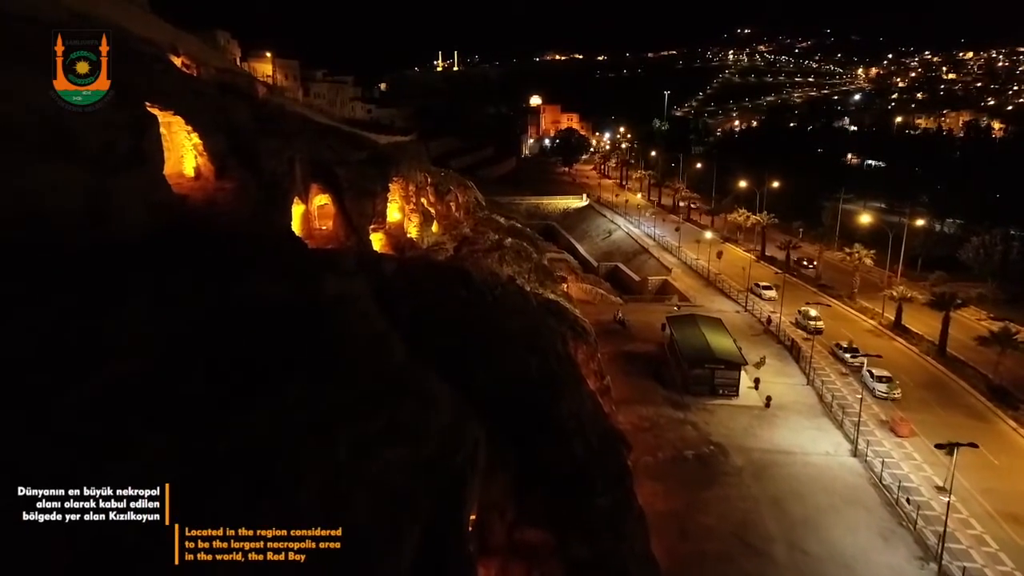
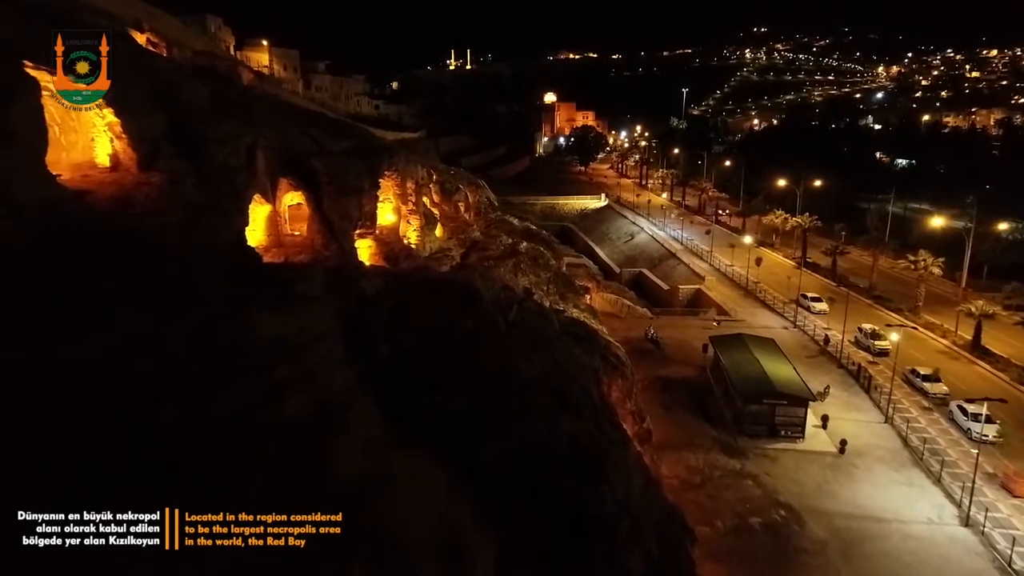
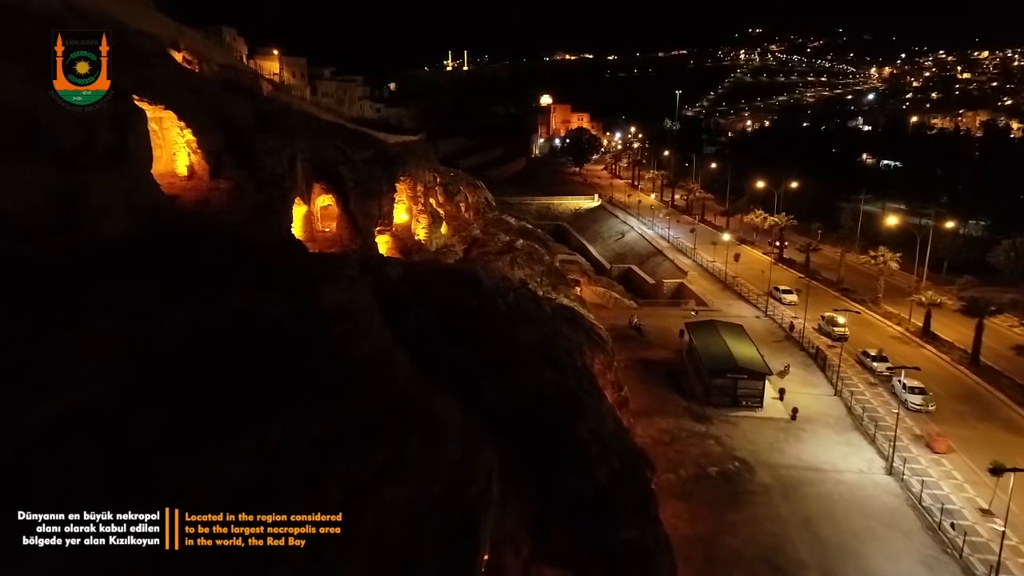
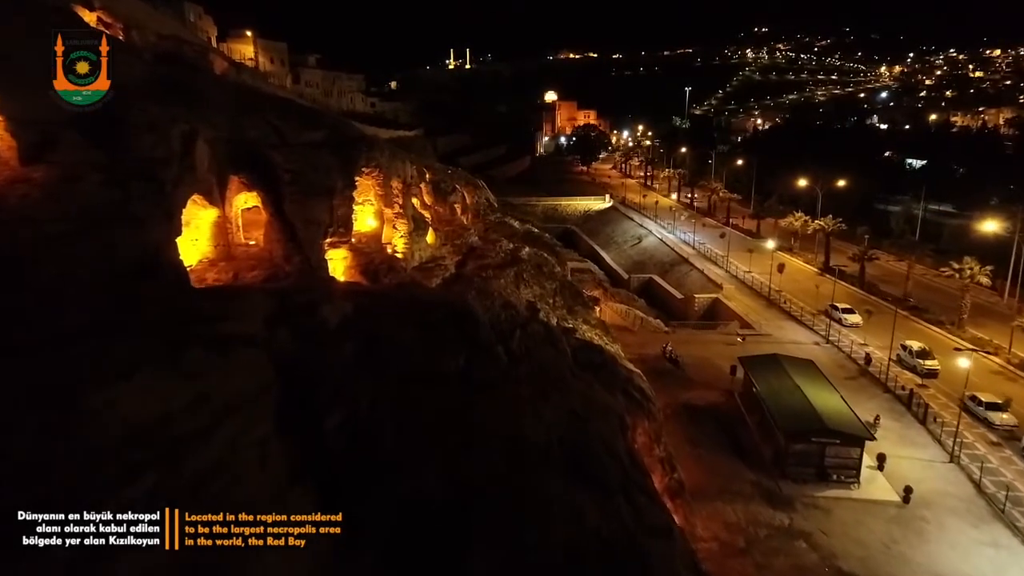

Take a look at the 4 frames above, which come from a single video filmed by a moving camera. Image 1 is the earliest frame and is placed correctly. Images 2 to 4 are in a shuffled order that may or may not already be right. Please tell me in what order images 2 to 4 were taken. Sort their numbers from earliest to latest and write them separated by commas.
3, 2, 4
